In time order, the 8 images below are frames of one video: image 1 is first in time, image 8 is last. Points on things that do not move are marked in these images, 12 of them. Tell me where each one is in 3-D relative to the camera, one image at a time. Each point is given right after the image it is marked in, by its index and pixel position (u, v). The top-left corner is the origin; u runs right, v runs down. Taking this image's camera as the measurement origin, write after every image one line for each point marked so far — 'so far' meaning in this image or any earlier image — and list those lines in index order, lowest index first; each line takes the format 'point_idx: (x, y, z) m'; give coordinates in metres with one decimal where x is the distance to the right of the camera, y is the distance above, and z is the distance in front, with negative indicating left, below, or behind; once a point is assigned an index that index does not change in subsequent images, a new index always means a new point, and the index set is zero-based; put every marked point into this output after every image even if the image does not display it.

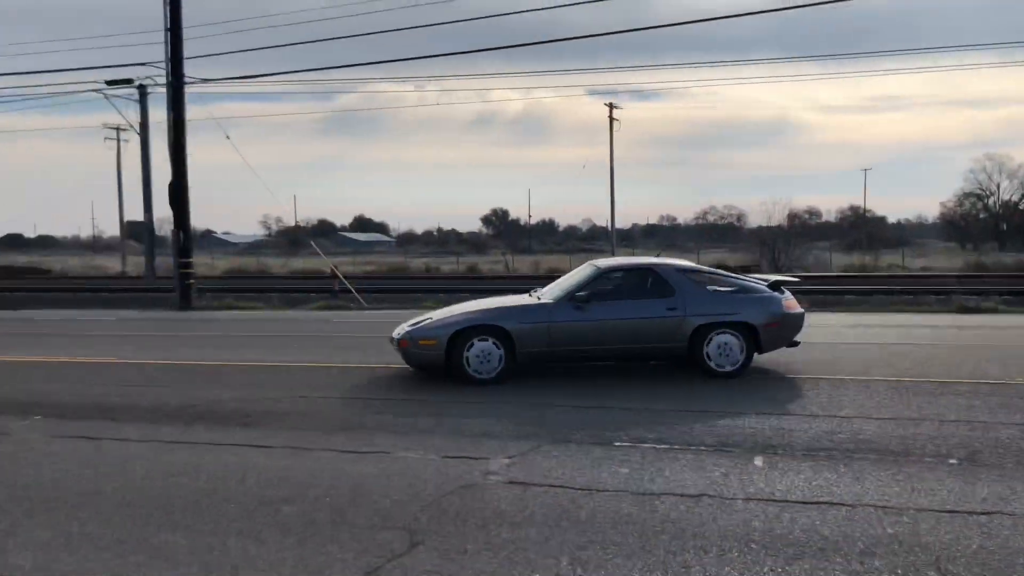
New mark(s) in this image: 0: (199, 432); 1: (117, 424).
0: (-2.6, -1.2, +7.2) m
1: (-3.6, -1.2, +7.6) m
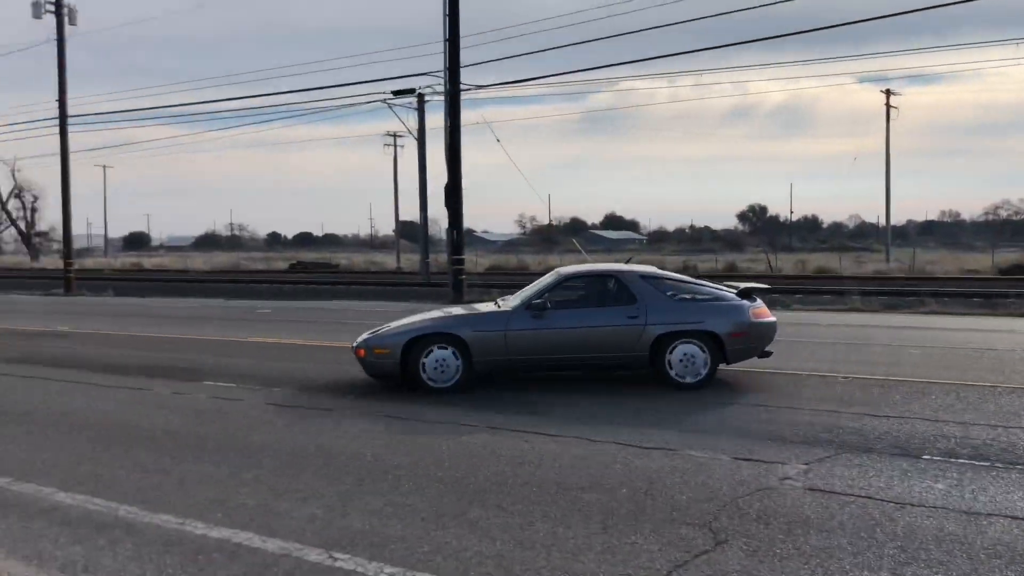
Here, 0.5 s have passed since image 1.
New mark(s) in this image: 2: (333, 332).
0: (-0.2, -1.2, +7.6) m
1: (-1.0, -1.1, +8.3) m
2: (-3.4, -0.8, +16.5) m
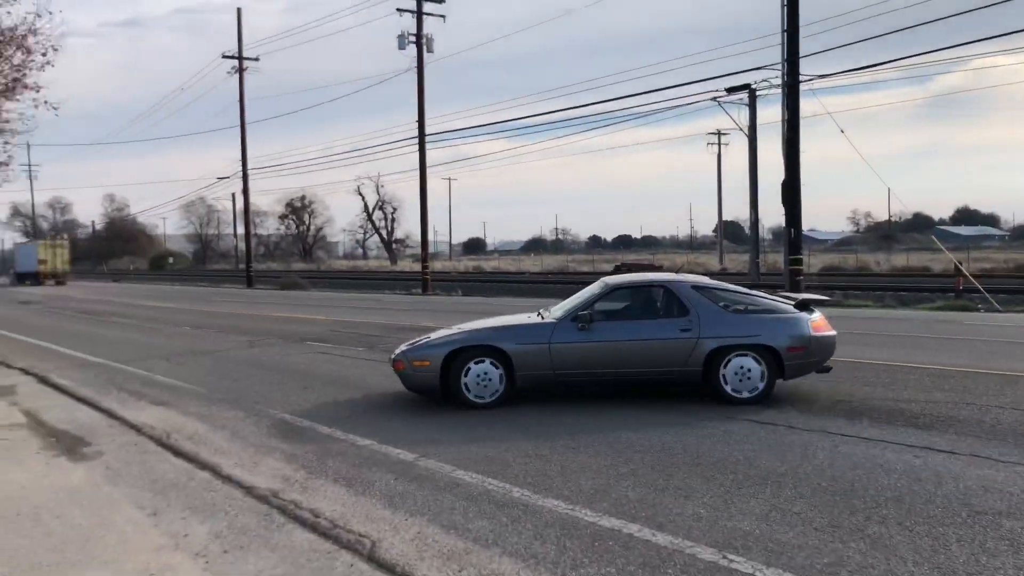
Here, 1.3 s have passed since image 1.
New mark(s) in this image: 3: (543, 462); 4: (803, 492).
0: (+2.9, -1.2, +7.1) m
1: (+2.4, -1.1, +8.0) m
2: (+3.1, -0.9, +16.5) m
3: (+0.2, -1.3, +6.6) m
4: (+1.8, -1.3, +5.4) m
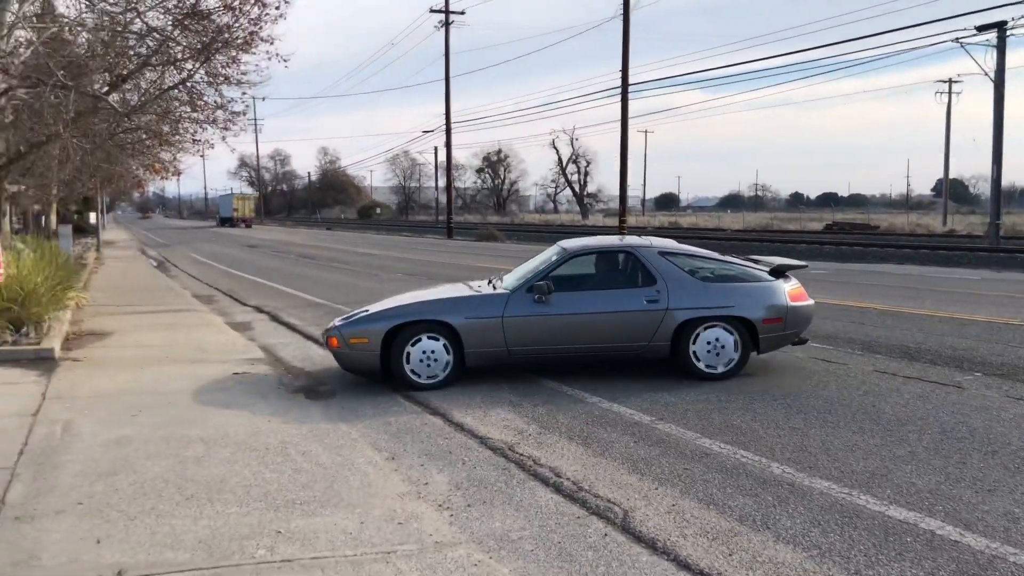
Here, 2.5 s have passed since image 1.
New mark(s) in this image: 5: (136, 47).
0: (+4.7, -0.9, +5.9) m
1: (+4.4, -0.8, +6.8) m
2: (+6.9, -0.2, +15.0) m
3: (+2.0, -1.0, +5.9) m
4: (+3.3, -1.1, +4.4) m
5: (-7.6, +4.8, +17.4) m
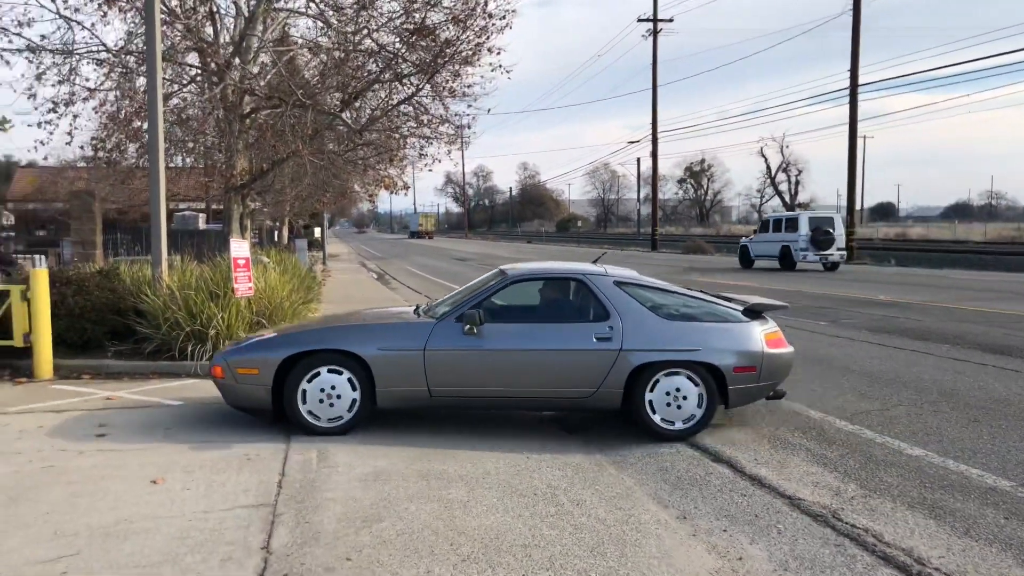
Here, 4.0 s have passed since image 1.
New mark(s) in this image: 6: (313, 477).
0: (+6.4, -1.1, +3.6) m
1: (+6.3, -1.0, +4.6) m
2: (+10.6, -0.5, +12.0) m
3: (+3.7, -1.2, +4.3) m
4: (+4.7, -1.2, +2.6) m
5: (-3.0, +4.5, +17.7) m
6: (-1.3, -1.2, +5.5) m
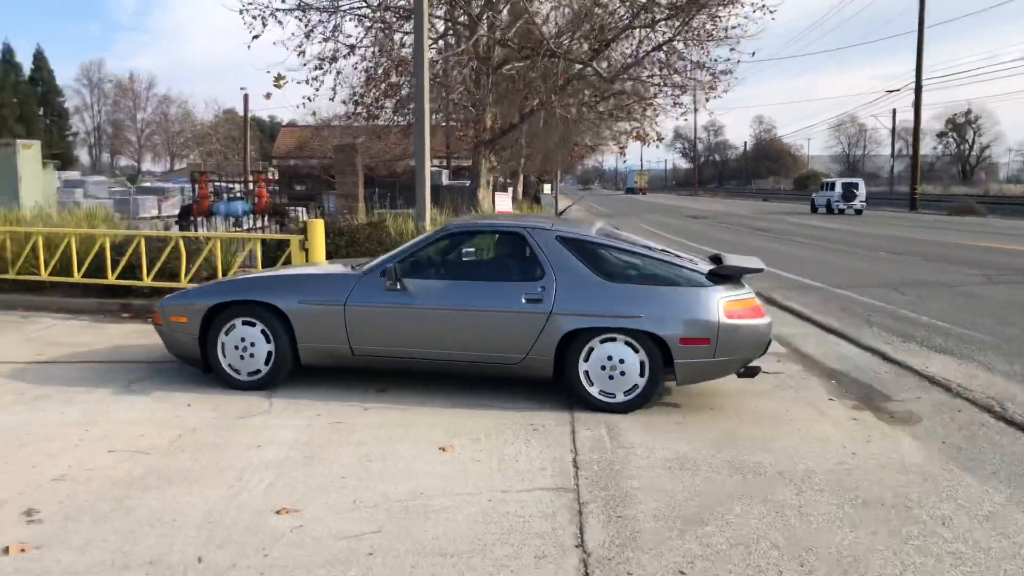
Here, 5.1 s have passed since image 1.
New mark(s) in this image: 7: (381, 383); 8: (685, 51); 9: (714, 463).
0: (+7.5, -1.2, +1.2) m
1: (+7.7, -1.1, +2.2) m
2: (+13.7, -0.4, +8.2) m
3: (+5.1, -1.2, +2.5) m
4: (+5.5, -1.4, +0.6) m
5: (+2.1, +5.4, +16.8) m
6: (+0.6, -1.0, +4.9) m
7: (-1.0, -0.7, +6.7) m
8: (+3.5, +4.7, +17.2) m
9: (+1.1, -1.0, +4.9) m
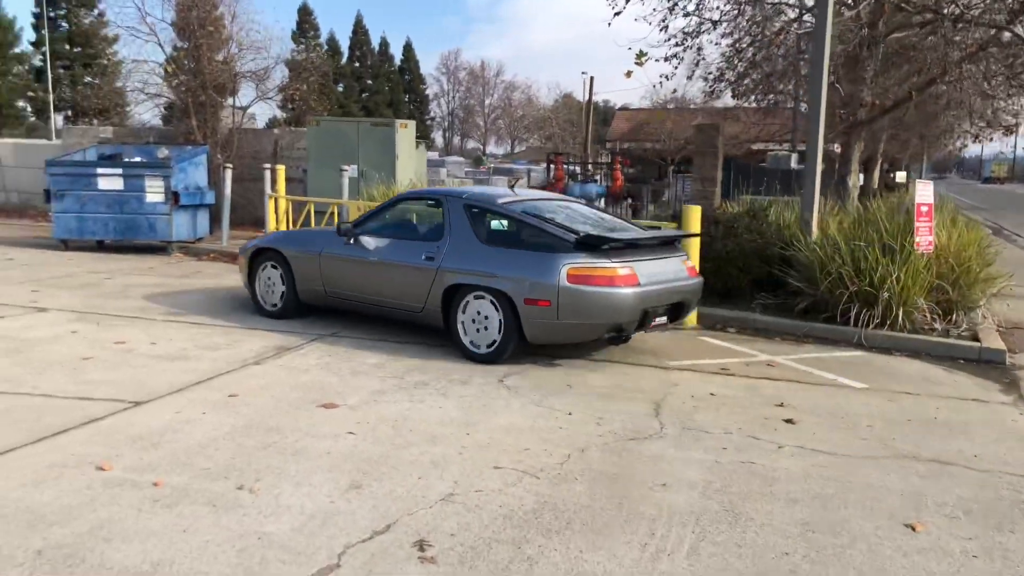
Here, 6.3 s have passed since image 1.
0: (+7.7, -1.9, -2.7) m
1: (+8.2, -1.8, -1.8) m
2: (+16.0, -1.5, +1.7) m
3: (+5.9, -1.7, -0.6) m
4: (+5.7, -1.9, -2.5) m
5: (+8.7, +5.1, +13.6) m
6: (+2.6, -1.1, +3.2) m
7: (+1.8, -0.8, +5.4) m
8: (+10.0, +4.4, +13.5) m
9: (+3.1, -1.2, +3.0) m
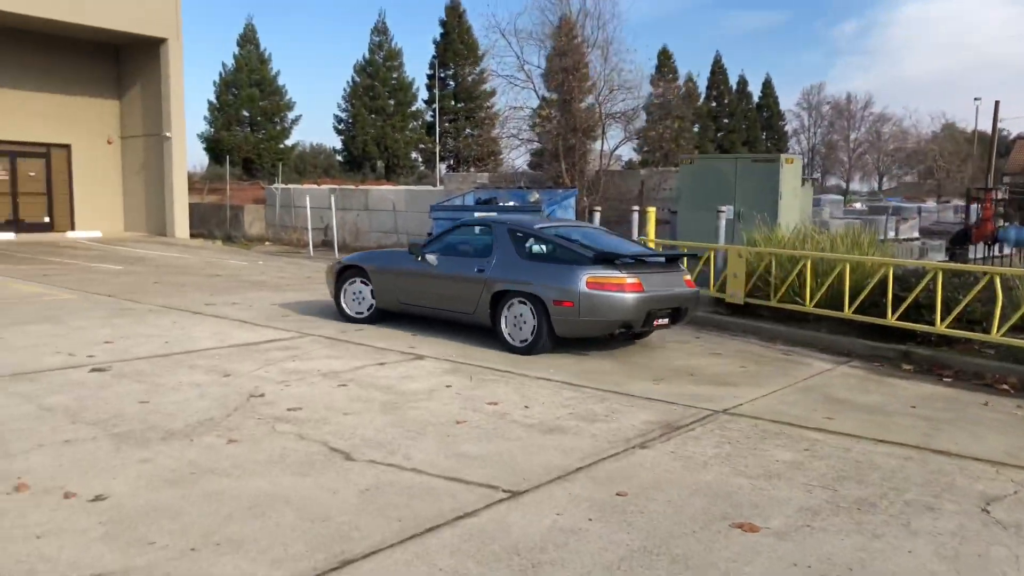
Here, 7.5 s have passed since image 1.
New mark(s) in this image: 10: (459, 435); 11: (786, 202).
0: (+6.1, -2.1, -6.8) m
1: (+6.9, -2.0, -6.2) m
2: (+15.4, -2.1, -6.0) m
3: (+5.3, -1.9, -4.2) m
4: (+4.3, -2.0, -5.9) m
5: (+13.6, +4.1, +8.1) m
6: (+3.7, -1.5, +0.6) m
7: (+3.8, -1.3, +3.0) m
8: (+14.8, +3.3, +7.4) m
9: (+4.1, -1.6, +0.2) m
10: (-0.4, -1.0, +5.6) m
11: (+4.3, +1.4, +13.5) m
